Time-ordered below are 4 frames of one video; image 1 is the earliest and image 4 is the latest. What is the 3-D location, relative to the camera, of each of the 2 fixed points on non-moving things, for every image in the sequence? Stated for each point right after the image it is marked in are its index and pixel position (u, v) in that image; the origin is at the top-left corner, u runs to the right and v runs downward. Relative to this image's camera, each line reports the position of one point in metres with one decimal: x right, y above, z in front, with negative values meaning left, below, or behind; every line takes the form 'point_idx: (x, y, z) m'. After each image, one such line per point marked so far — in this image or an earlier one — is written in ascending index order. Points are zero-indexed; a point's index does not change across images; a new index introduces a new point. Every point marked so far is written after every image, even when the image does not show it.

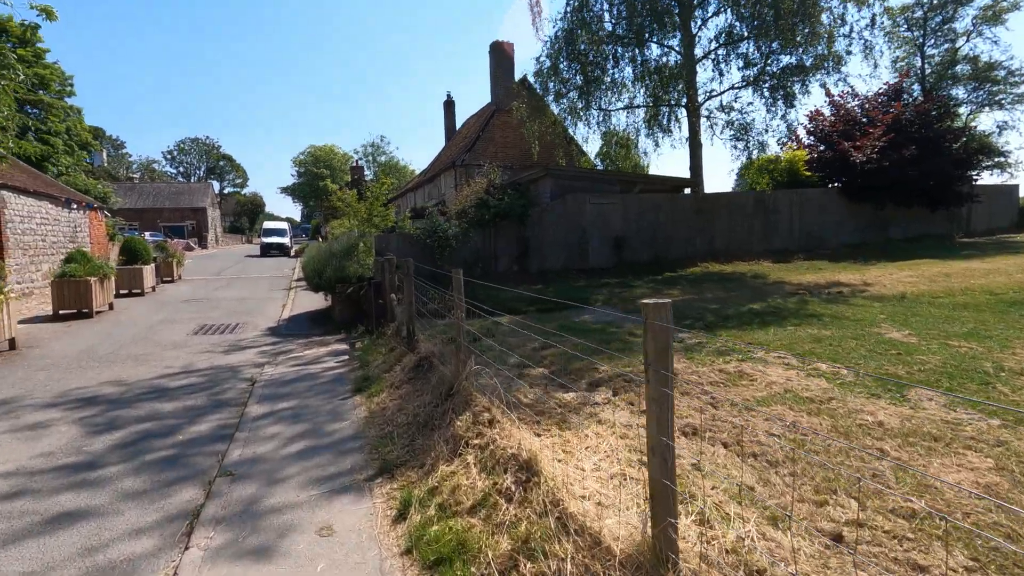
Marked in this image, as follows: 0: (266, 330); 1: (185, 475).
0: (-5.4, -0.9, +11.9) m
1: (-2.8, -1.6, +4.6) m
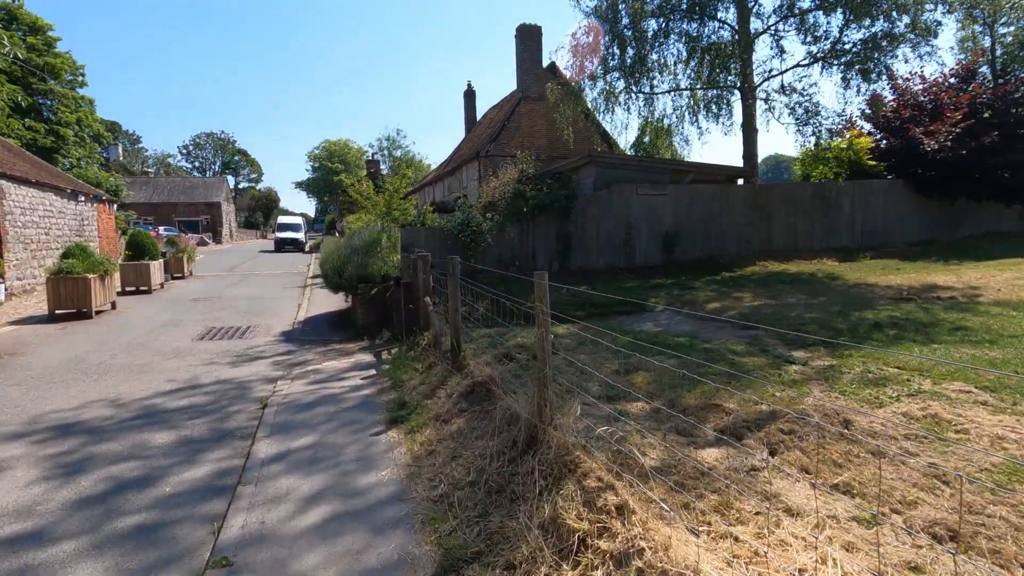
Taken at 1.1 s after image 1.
0: (-4.6, -0.9, +10.6) m
1: (-2.1, -1.7, +3.3) m
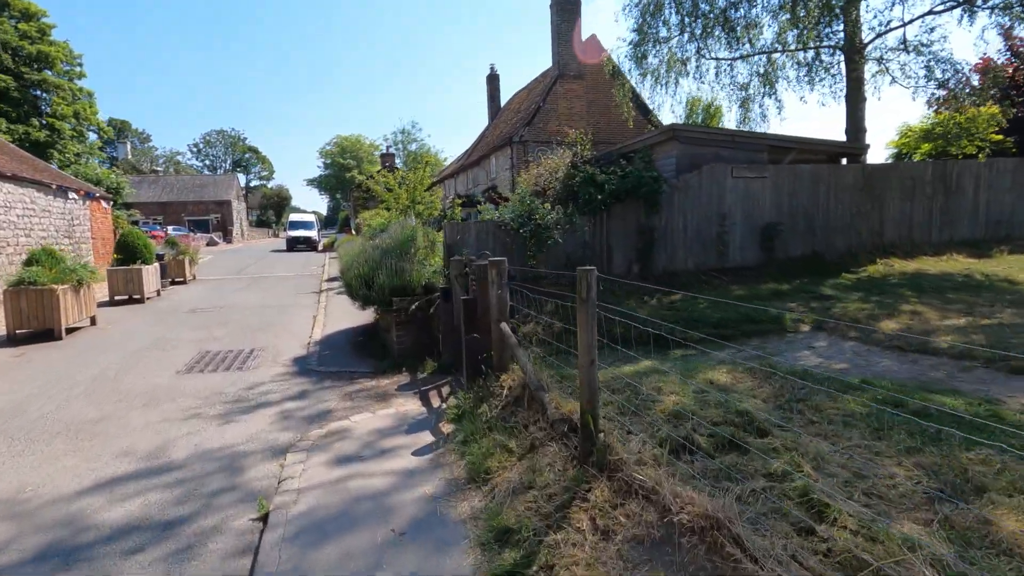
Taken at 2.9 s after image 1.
0: (-3.4, -1.1, +8.2) m
1: (-1.1, -1.9, +0.8) m
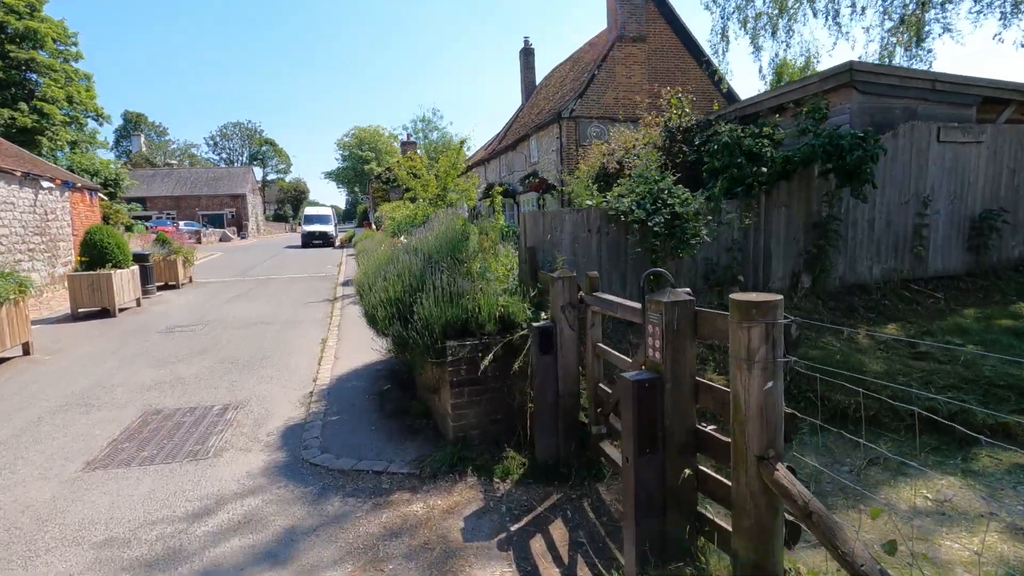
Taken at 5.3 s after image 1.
0: (-2.2, -1.4, +5.1) m
1: (-0.1, -2.3, -2.4) m
